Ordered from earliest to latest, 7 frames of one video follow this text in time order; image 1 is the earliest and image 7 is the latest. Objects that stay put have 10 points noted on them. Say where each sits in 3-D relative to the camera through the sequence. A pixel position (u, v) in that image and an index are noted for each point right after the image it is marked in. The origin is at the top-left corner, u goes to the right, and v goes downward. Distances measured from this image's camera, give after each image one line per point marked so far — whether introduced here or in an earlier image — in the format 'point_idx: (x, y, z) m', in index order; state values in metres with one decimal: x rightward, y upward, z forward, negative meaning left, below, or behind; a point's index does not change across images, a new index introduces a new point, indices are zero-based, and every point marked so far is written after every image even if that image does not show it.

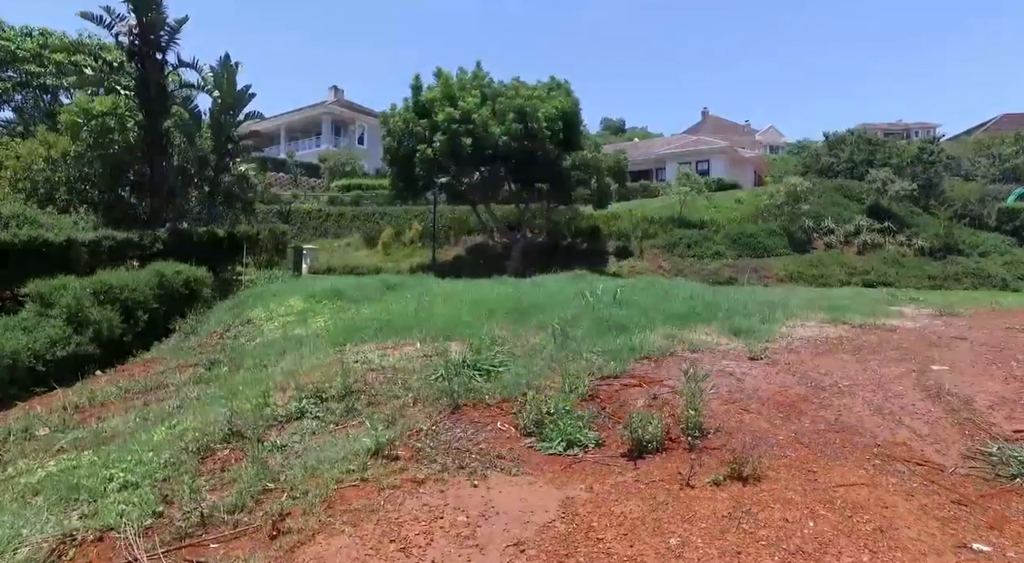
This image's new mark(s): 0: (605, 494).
0: (+0.4, -1.0, +2.8) m
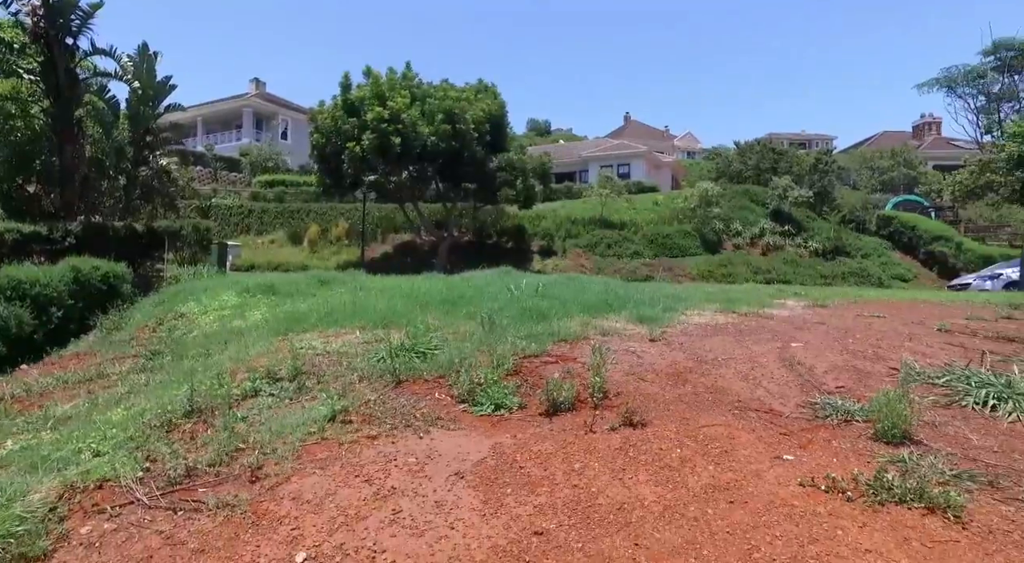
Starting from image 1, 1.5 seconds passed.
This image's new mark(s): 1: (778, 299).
0: (+0.1, -0.9, +3.5) m
1: (+4.3, -0.3, +9.9) m
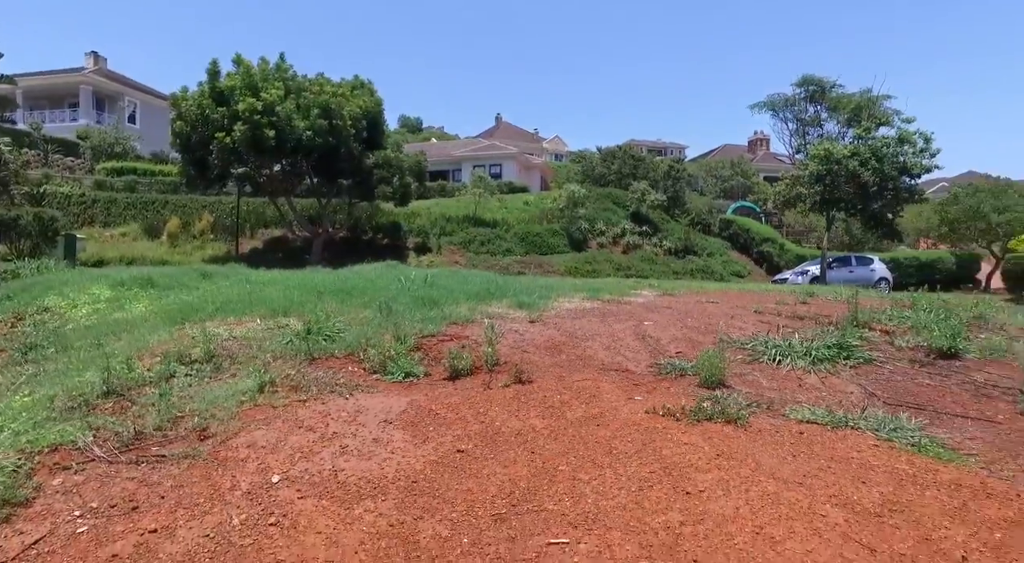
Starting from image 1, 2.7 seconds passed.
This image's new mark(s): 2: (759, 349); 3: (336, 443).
0: (-0.5, -0.8, +4.3) m
1: (+2.3, -0.1, +11.4) m
2: (+2.3, -0.6, +5.6) m
3: (-1.0, -0.9, +3.5) m
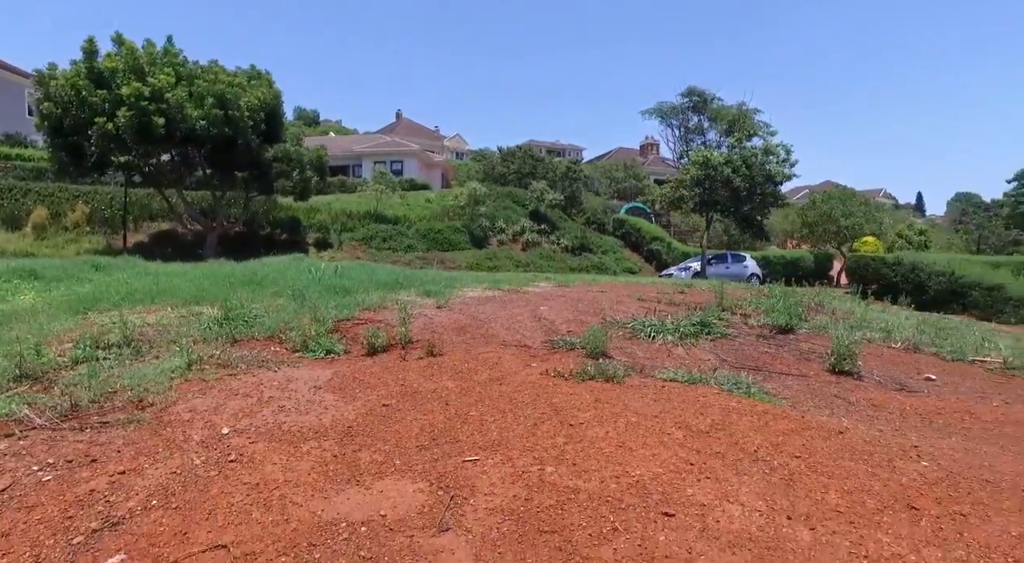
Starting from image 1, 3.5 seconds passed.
0: (-1.2, -0.7, +4.9) m
1: (+0.4, 0.0, +12.3) m
2: (+1.3, -0.5, +6.6) m
3: (-1.5, -0.8, +4.0) m
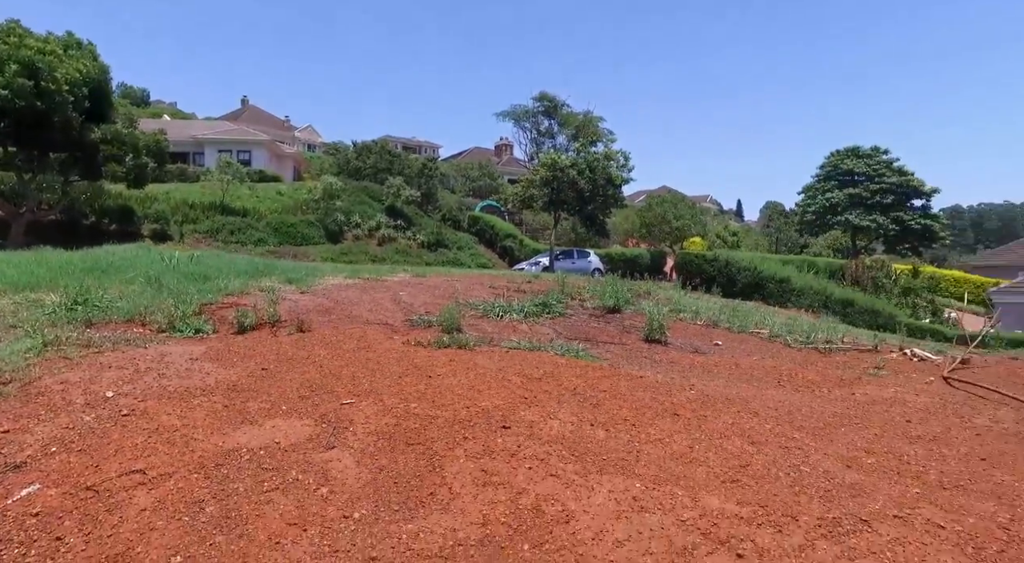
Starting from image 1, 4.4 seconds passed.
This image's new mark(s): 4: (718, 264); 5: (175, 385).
0: (-2.4, -0.5, +5.2) m
1: (-2.5, +0.2, +12.8) m
2: (-0.3, -0.3, +7.4) m
3: (-2.5, -0.6, +4.2) m
4: (+6.4, +0.5, +19.3) m
5: (-2.2, -0.7, +3.9) m
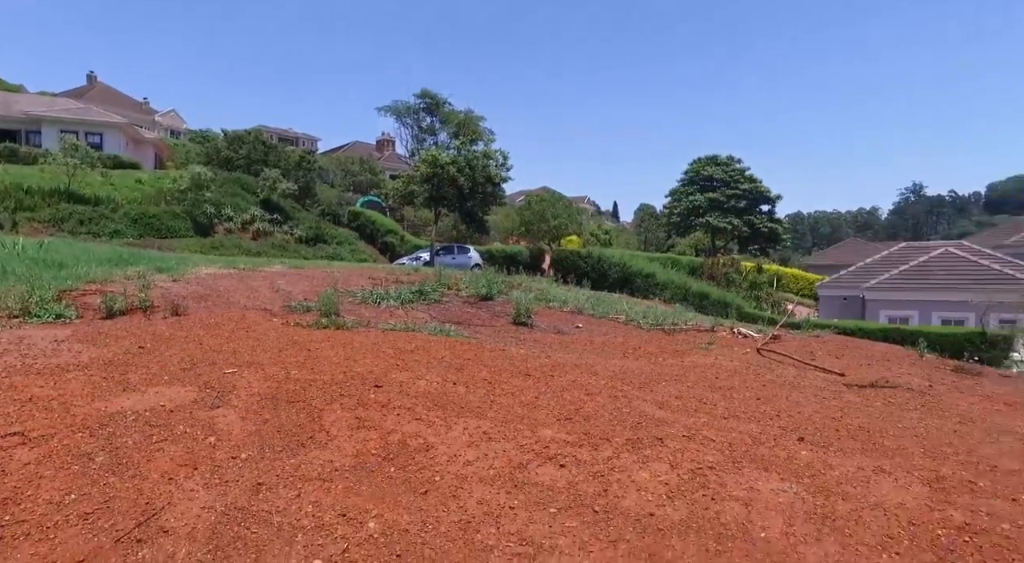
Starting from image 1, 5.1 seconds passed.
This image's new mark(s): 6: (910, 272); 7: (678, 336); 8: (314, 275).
0: (-3.4, -0.4, +5.2) m
1: (-5.0, +0.4, +12.6) m
2: (-1.8, -0.2, +7.8) m
3: (-3.4, -0.5, +4.2) m
4: (+2.6, +0.7, +20.7) m
5: (-3.0, -0.5, +4.0) m
6: (+10.5, +0.2, +16.3) m
7: (+2.1, -0.7, +7.9) m
8: (-3.1, +0.1, +9.6) m
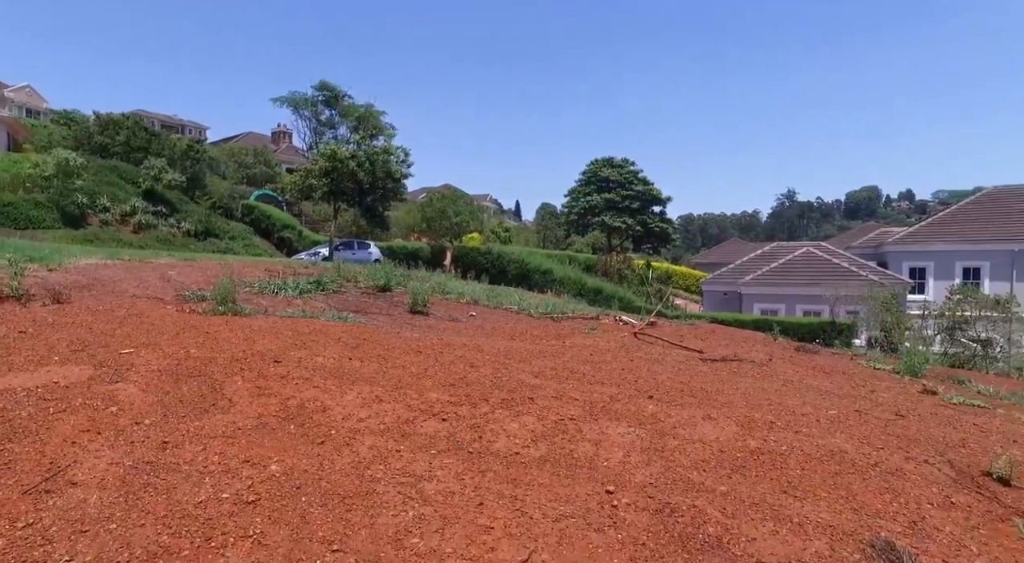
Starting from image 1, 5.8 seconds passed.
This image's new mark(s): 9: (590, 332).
0: (-4.3, -0.3, +5.0) m
1: (-7.0, +0.5, +12.1) m
2: (-3.1, 0.0, +7.8) m
3: (-4.1, -0.4, +4.1) m
4: (-0.8, +0.9, +21.2) m
5: (-3.7, -0.4, +3.9) m
6: (+7.7, +0.4, +18.2) m
7: (+0.7, -0.6, +8.6) m
8: (-4.7, +0.2, +9.4) m
9: (+0.9, -0.6, +7.7) m
